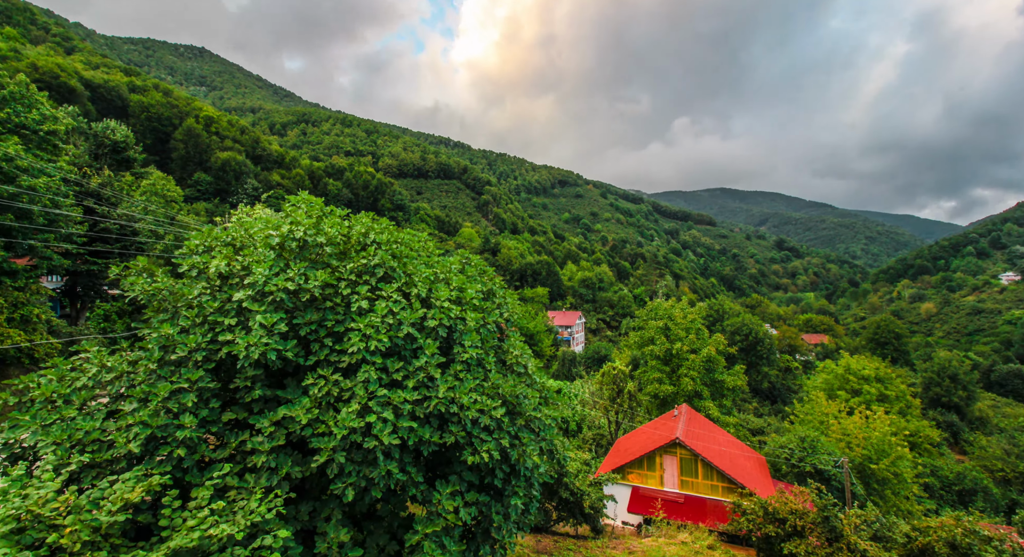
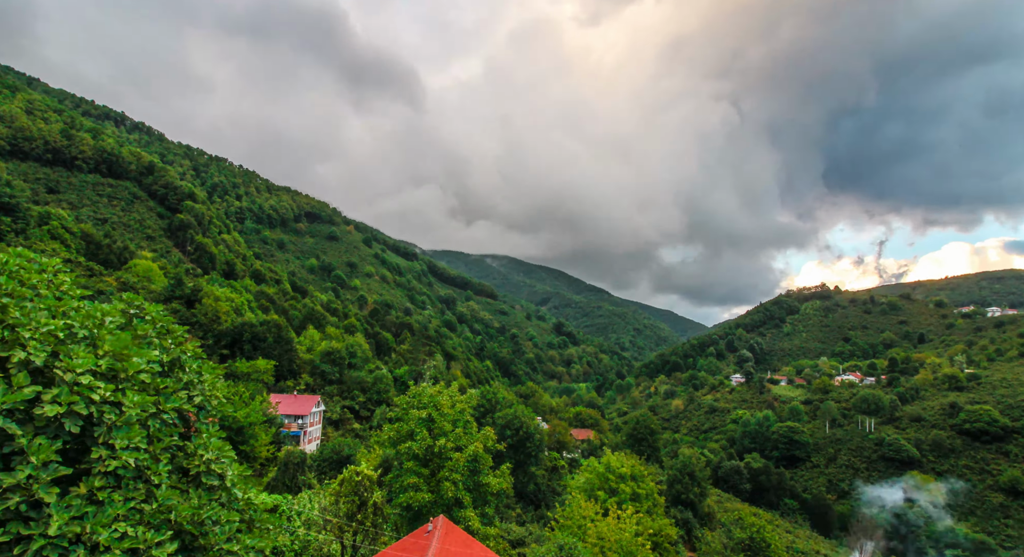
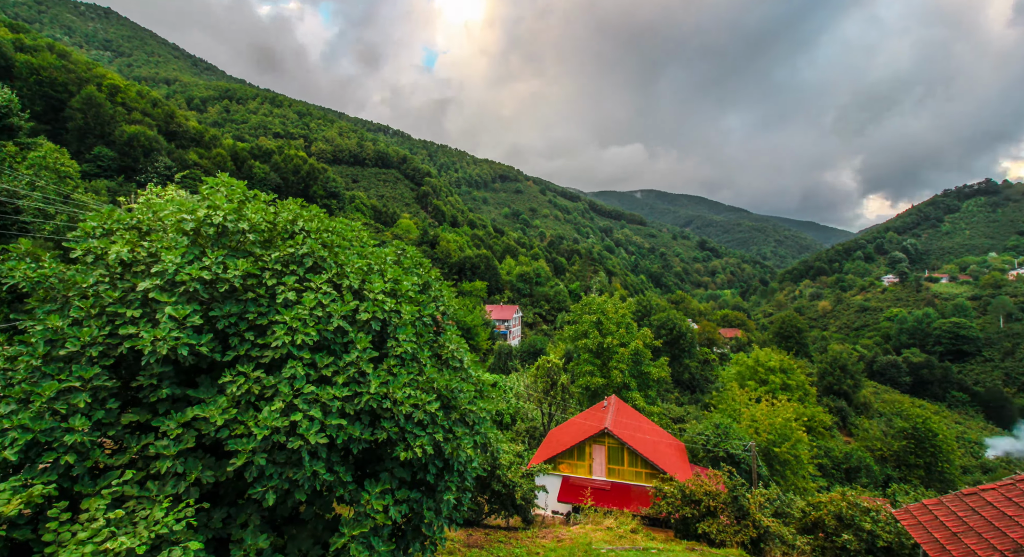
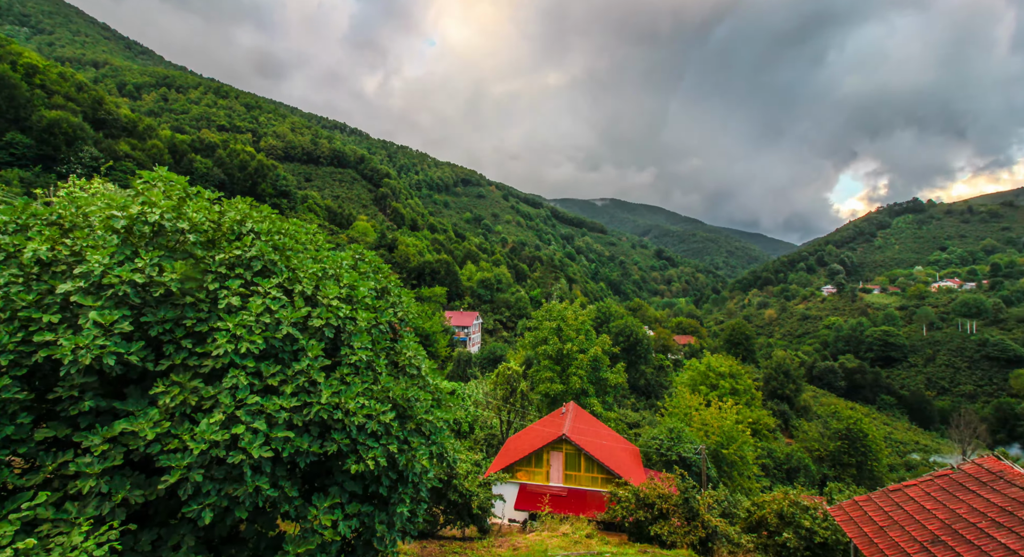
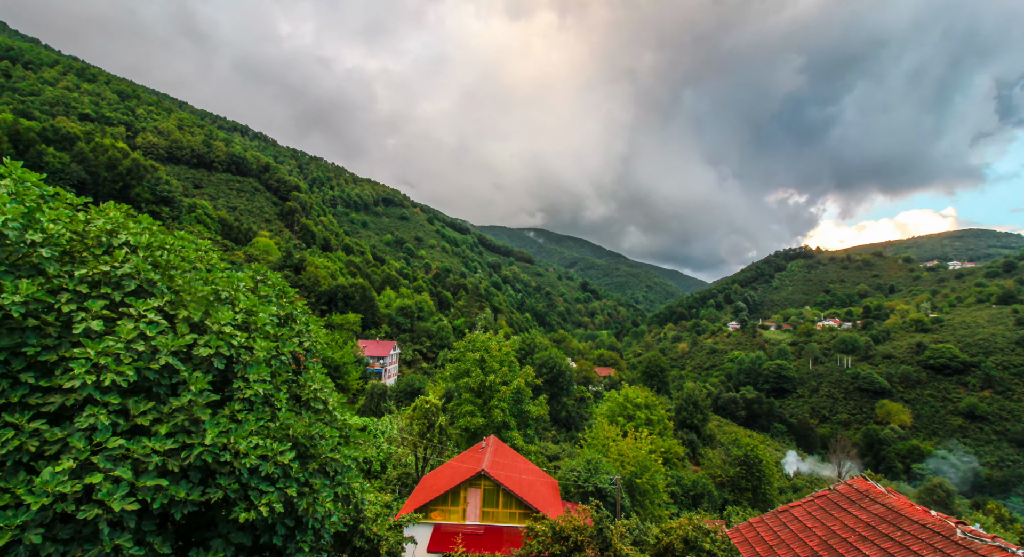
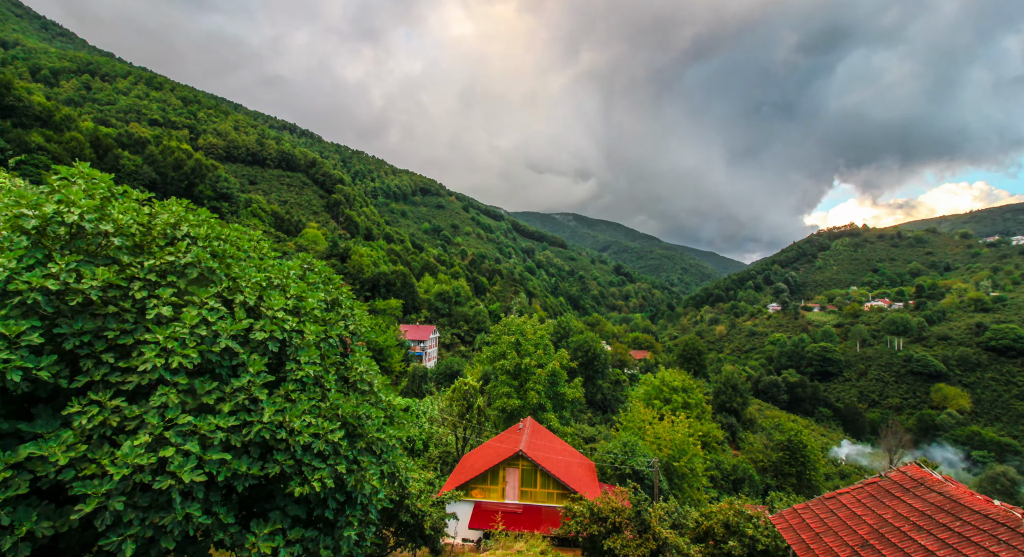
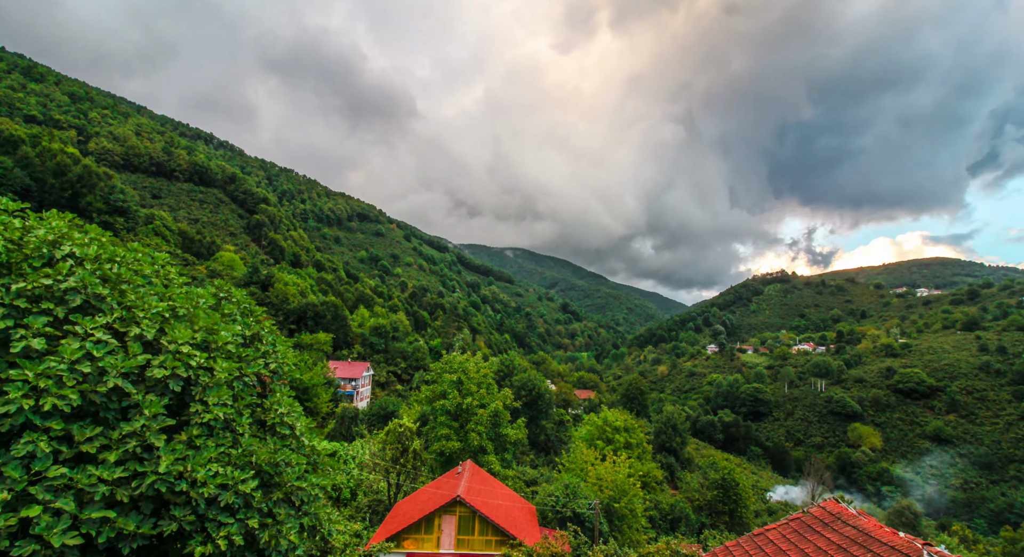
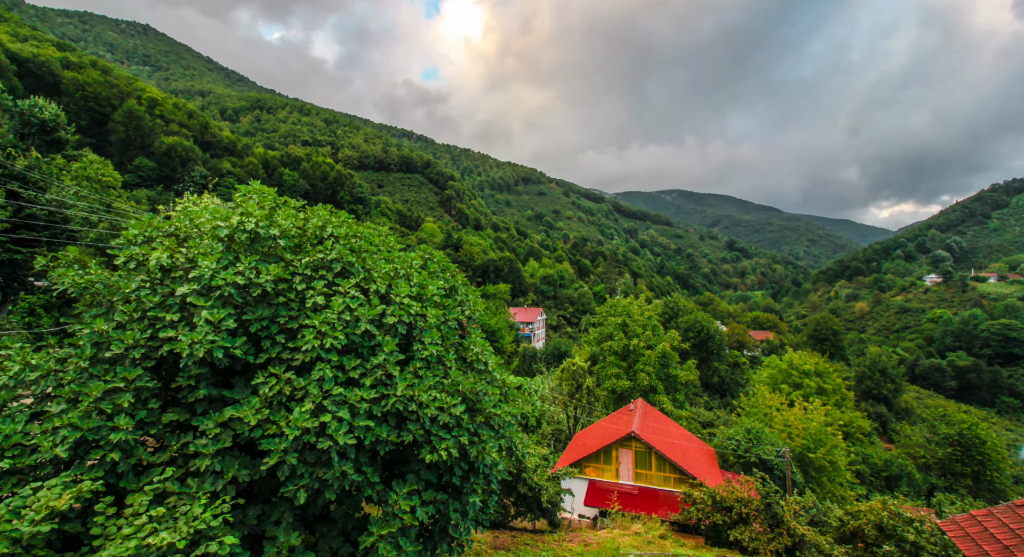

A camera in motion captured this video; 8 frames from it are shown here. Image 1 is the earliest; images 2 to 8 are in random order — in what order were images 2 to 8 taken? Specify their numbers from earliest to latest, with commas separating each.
8, 3, 4, 6, 5, 7, 2
